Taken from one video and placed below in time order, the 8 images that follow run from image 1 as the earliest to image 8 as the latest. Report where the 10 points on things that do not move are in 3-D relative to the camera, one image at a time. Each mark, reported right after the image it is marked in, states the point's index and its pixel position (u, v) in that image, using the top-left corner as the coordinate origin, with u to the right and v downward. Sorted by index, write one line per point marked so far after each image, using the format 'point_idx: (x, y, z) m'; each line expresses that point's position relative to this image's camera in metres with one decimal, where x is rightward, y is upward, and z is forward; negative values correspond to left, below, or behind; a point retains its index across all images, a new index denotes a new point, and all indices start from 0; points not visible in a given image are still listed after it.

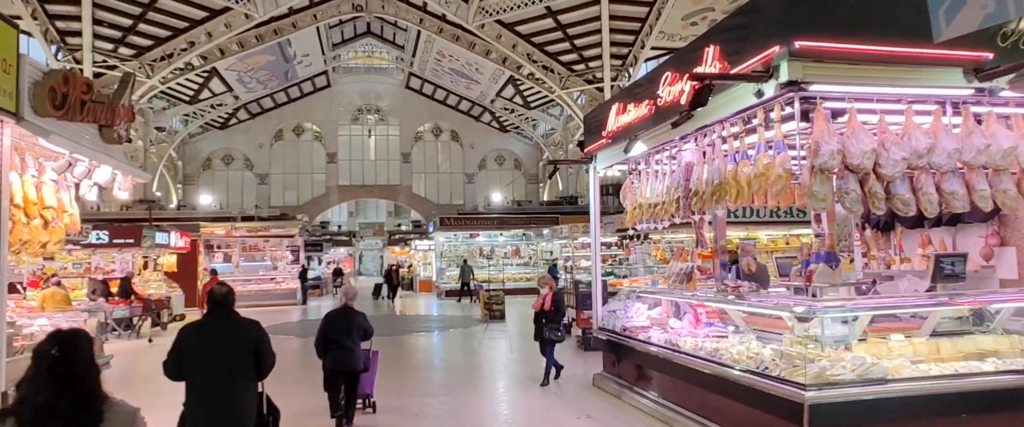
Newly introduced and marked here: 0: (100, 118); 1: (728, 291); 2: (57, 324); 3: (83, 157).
0: (-3.1, +0.7, +4.8) m
1: (+1.6, -0.6, +4.6) m
2: (-3.4, -0.8, +4.9) m
3: (-3.1, +0.4, +4.7) m
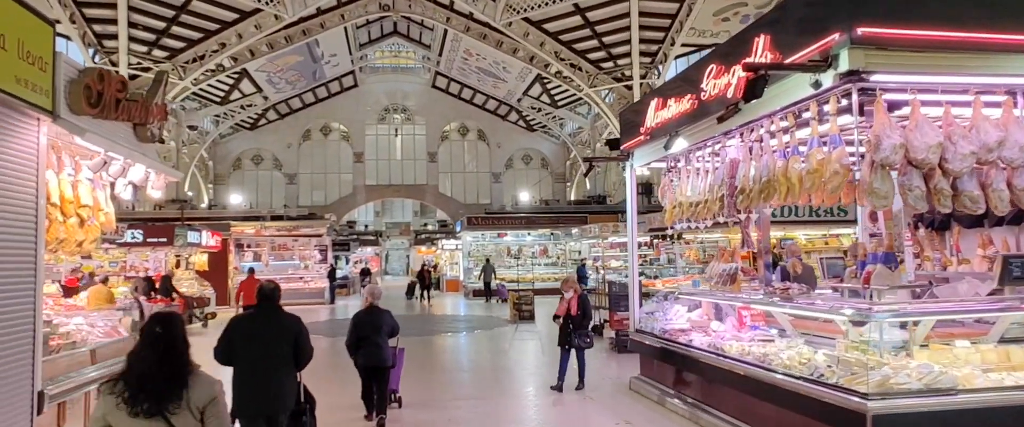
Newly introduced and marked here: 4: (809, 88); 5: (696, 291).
0: (-2.8, +0.7, +4.8) m
1: (+1.8, -0.5, +4.5) m
2: (-3.2, -0.8, +4.9) m
3: (-2.8, +0.4, +4.7) m
4: (+1.5, +0.6, +3.3) m
5: (+1.5, -0.7, +5.5) m
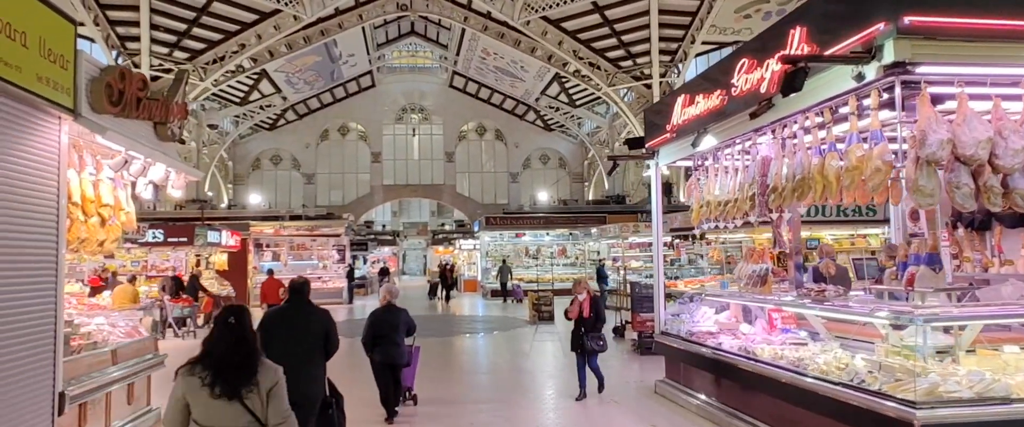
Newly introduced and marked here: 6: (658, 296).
0: (-2.6, +0.7, +4.8) m
1: (+2.0, -0.5, +4.3) m
2: (-3.0, -0.8, +4.9) m
3: (-2.7, +0.4, +4.6) m
4: (+1.6, +0.6, +3.1) m
5: (+1.7, -0.6, +5.3) m
6: (+1.3, -0.8, +6.0) m
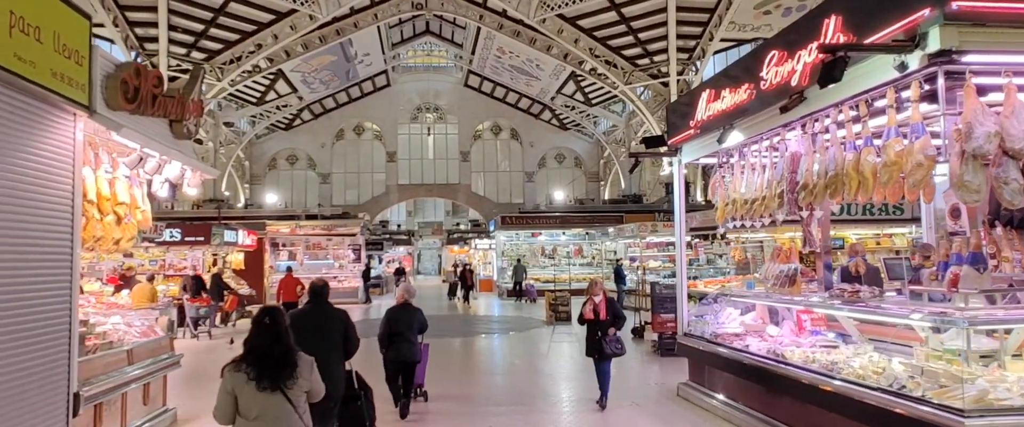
0: (-2.5, +0.7, +4.7) m
1: (+2.1, -0.5, +4.2) m
2: (-2.9, -0.8, +4.9) m
3: (-2.5, +0.4, +4.6) m
4: (+1.7, +0.6, +3.0) m
5: (+1.9, -0.6, +5.2) m
6: (+1.5, -0.7, +5.8) m
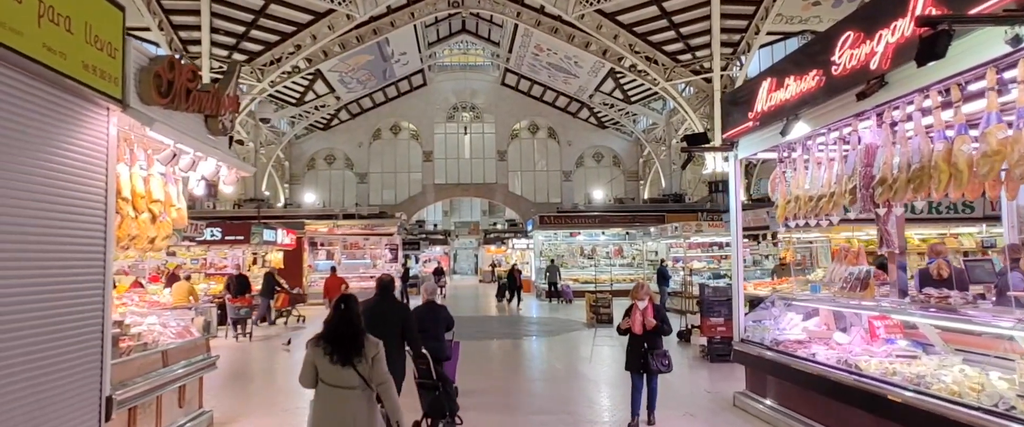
0: (-2.2, +0.7, +4.6) m
1: (+2.4, -0.5, +3.8) m
2: (-2.5, -0.8, +4.8) m
3: (-2.2, +0.4, +4.5) m
4: (+1.9, +0.7, +2.6) m
5: (+2.2, -0.6, +4.8) m
6: (+1.9, -0.7, +5.5) m
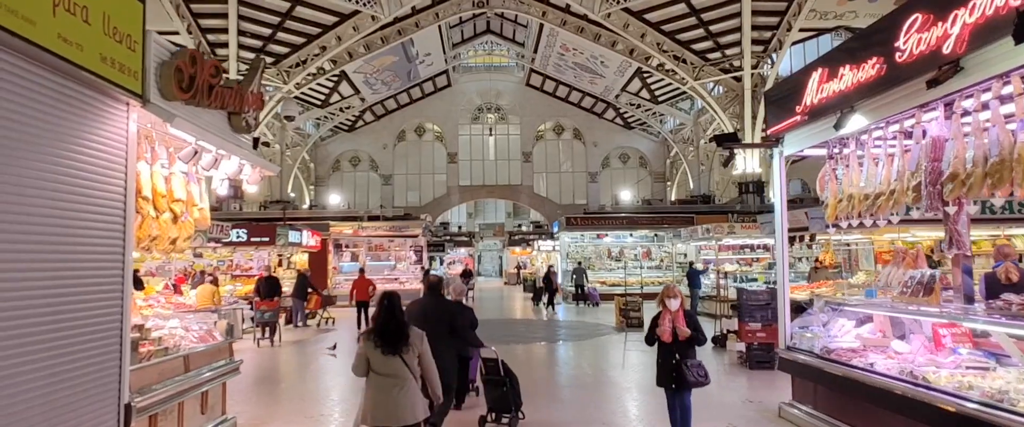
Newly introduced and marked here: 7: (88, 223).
0: (-1.9, +0.7, +4.4) m
1: (+2.6, -0.5, +3.5) m
2: (-2.3, -0.8, +4.6) m
3: (-2.0, +0.4, +4.3) m
4: (+2.1, +0.7, +2.3) m
5: (+2.4, -0.6, +4.5) m
6: (+2.1, -0.7, +5.2) m
7: (-2.1, 0.0, +3.3) m
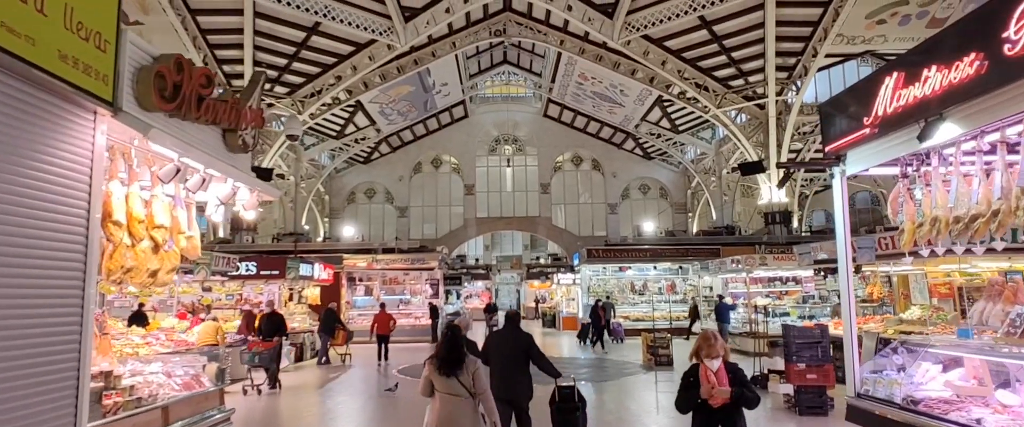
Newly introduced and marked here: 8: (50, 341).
0: (-1.8, +0.6, +4.0) m
1: (+2.7, -0.6, +2.8) m
2: (-2.1, -1.0, +4.1) m
3: (-1.8, +0.3, +3.8) m
4: (+2.2, +0.6, +1.7) m
5: (+2.6, -0.8, +3.8) m
6: (+2.3, -0.9, +4.5) m
7: (-2.0, -0.2, +2.8) m
8: (-2.0, -0.5, +2.7) m
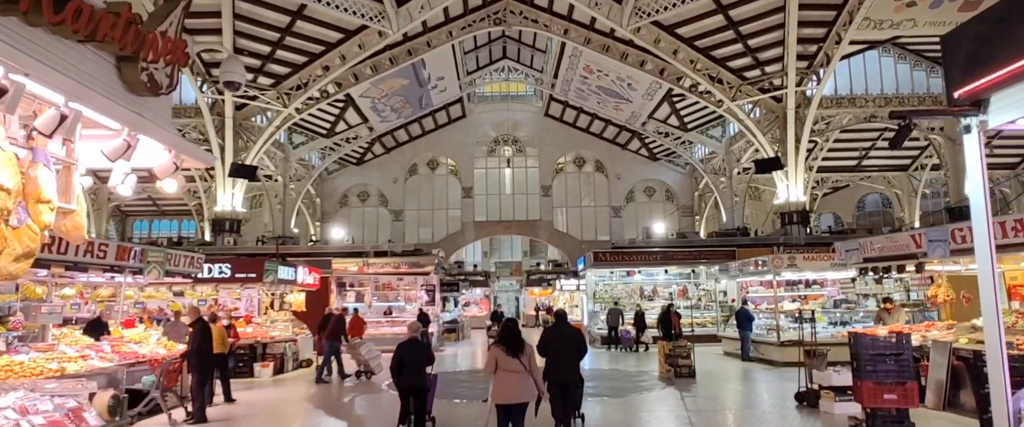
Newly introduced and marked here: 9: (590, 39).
0: (-1.7, +0.7, +2.7) m
1: (+2.8, -0.4, +1.6) m
2: (-2.0, -0.8, +2.8) m
3: (-1.8, +0.4, +2.6) m
4: (+2.3, +0.8, +0.5) m
5: (+2.7, -0.6, +2.6) m
6: (+2.4, -0.7, +3.3) m
7: (-1.9, 0.0, +1.5) m
8: (-1.9, -0.4, +1.5) m
9: (+2.1, +4.8, +18.0) m
